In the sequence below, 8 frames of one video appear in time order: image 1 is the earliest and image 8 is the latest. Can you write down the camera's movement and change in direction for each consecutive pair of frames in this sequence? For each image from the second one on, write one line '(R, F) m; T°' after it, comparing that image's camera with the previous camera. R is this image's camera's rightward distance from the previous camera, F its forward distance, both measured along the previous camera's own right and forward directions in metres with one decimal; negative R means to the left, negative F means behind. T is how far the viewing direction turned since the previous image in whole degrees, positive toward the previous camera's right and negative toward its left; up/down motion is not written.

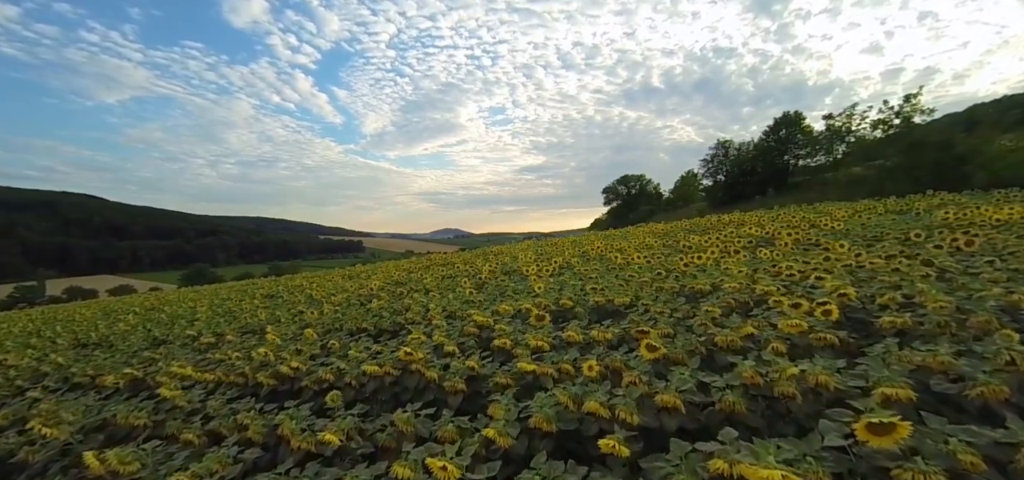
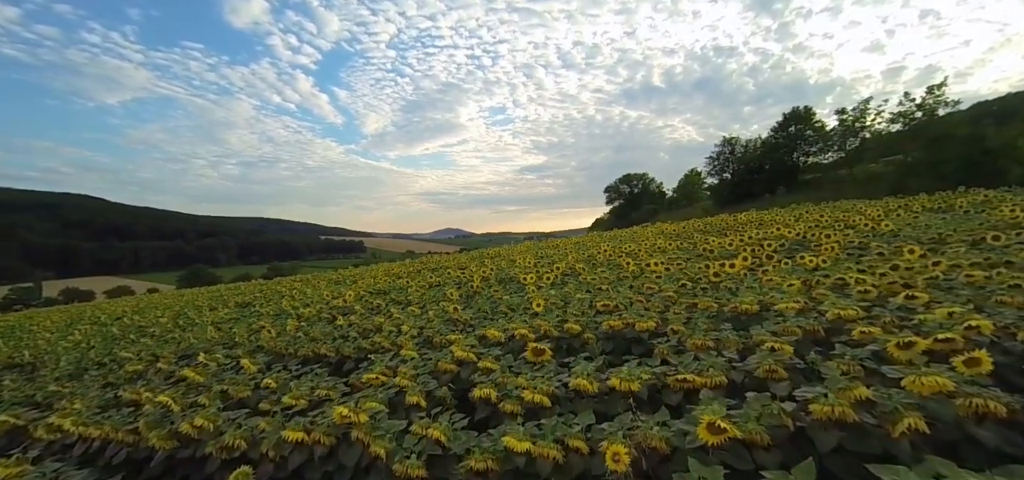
(+0.1, +0.9) m; 0°
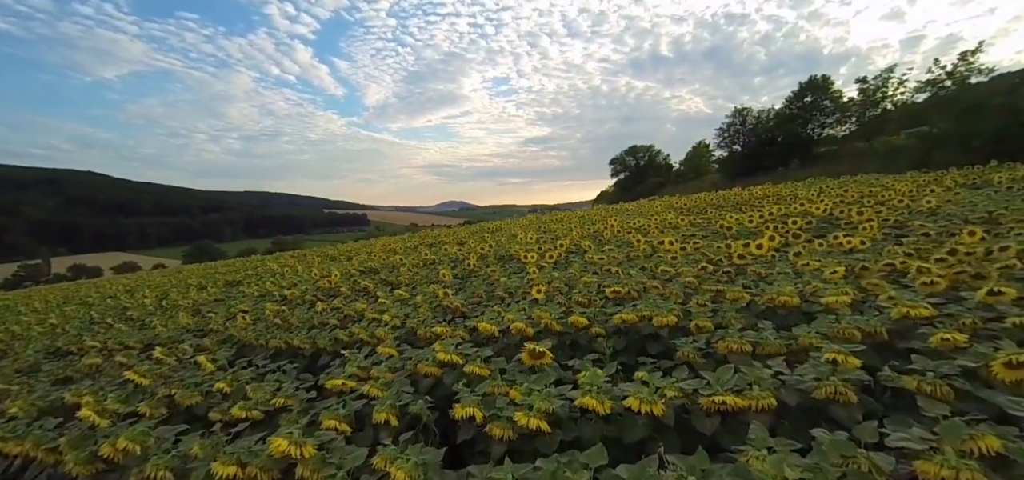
(+0.1, +0.5) m; 0°
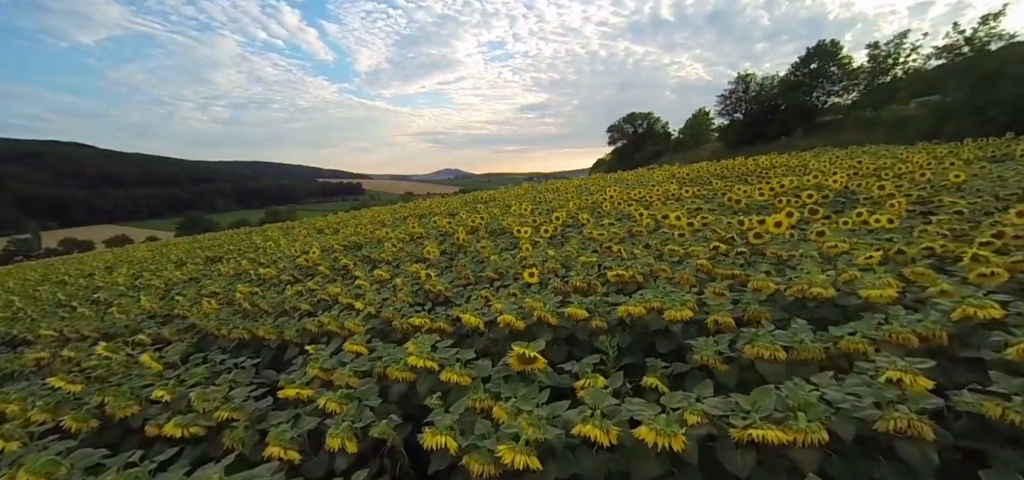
(0.0, +0.4) m; +1°
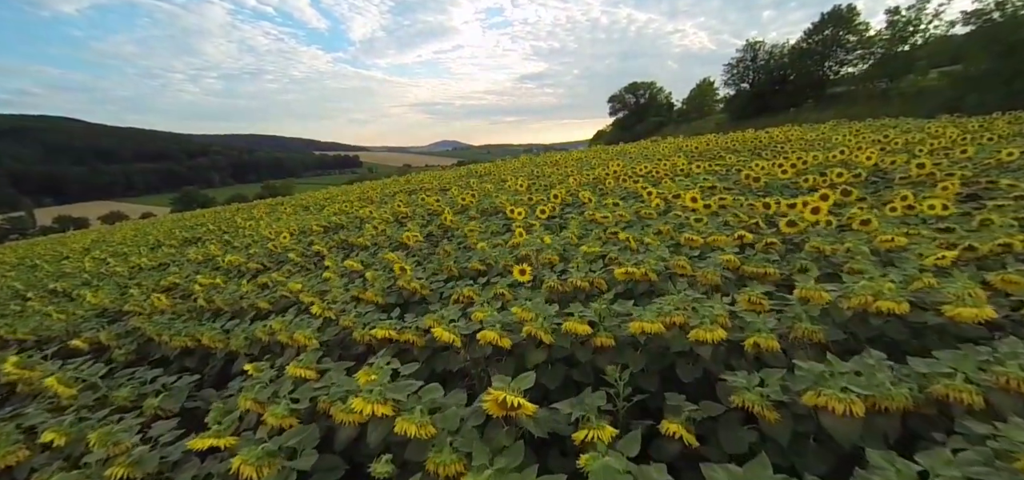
(+0.1, +0.5) m; 0°
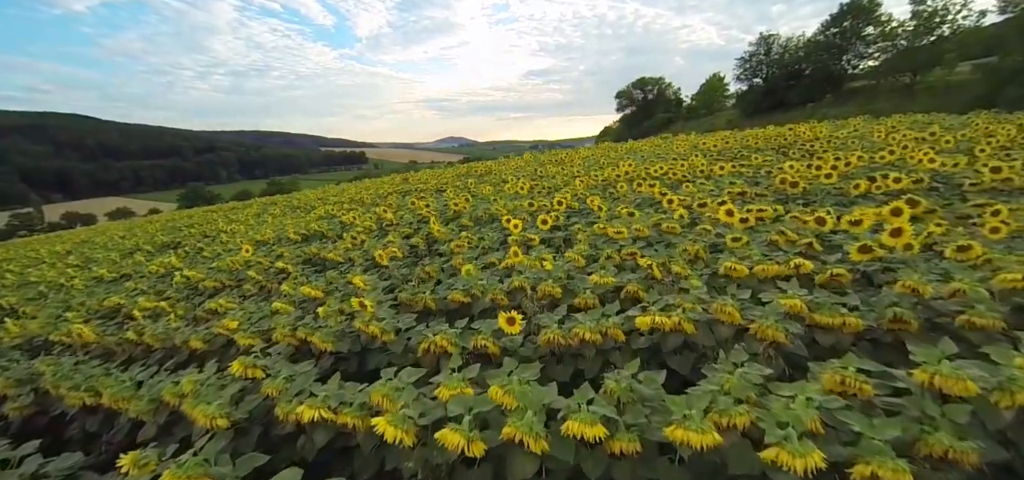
(+0.1, +0.6) m; -1°
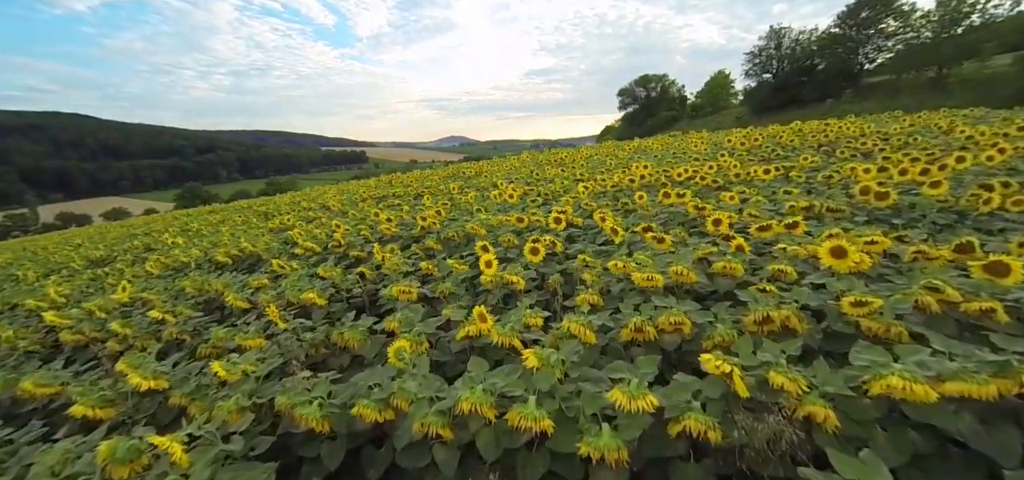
(+0.1, +1.1) m; 0°
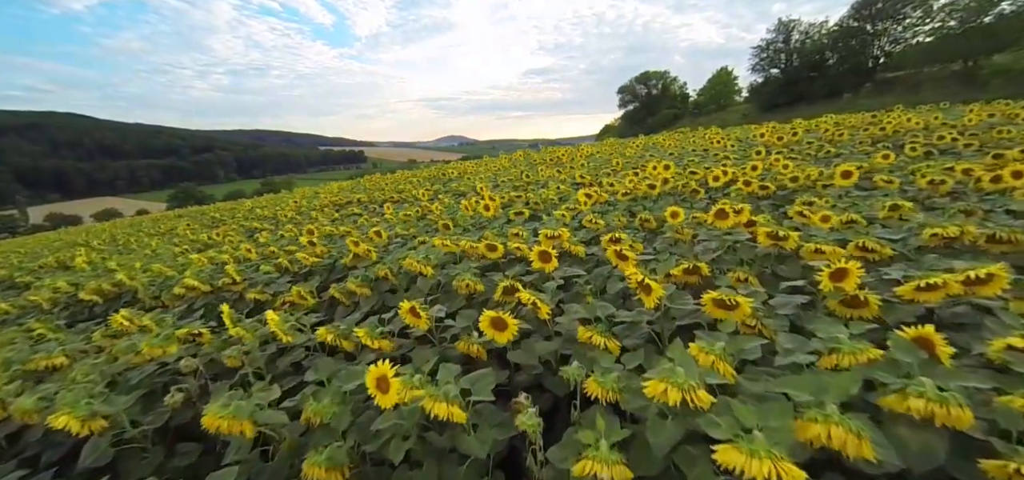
(+0.2, +1.1) m; 0°
